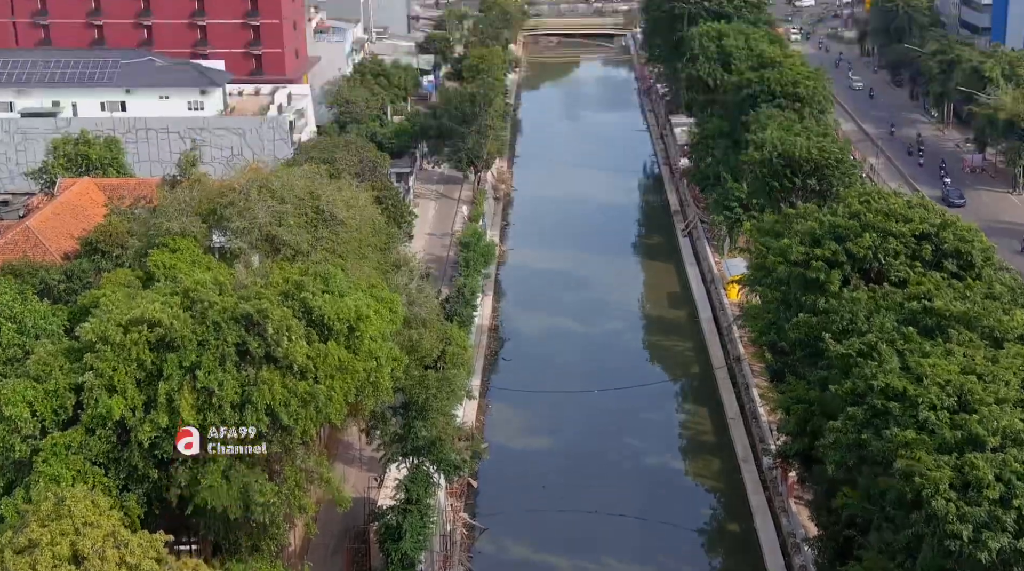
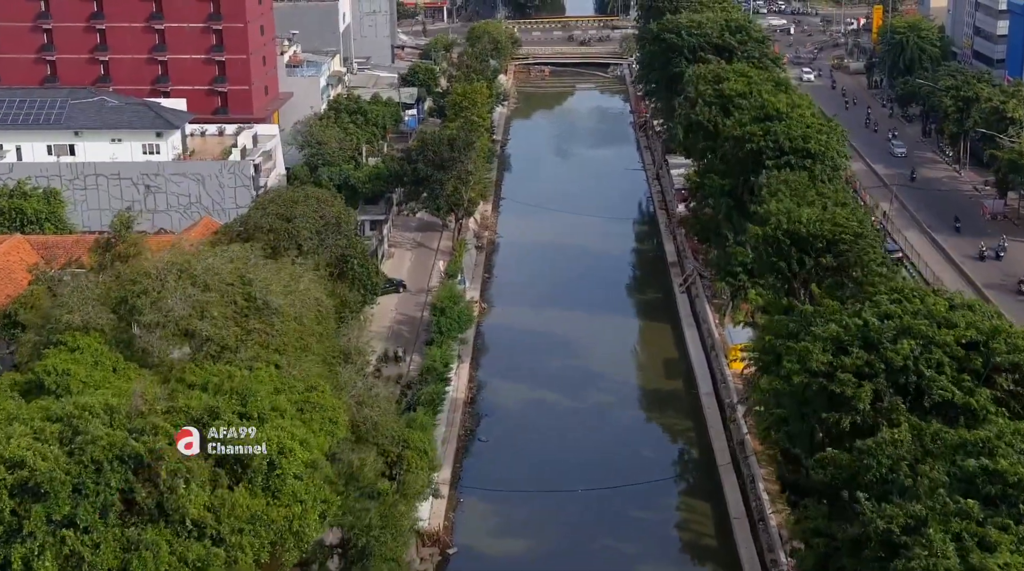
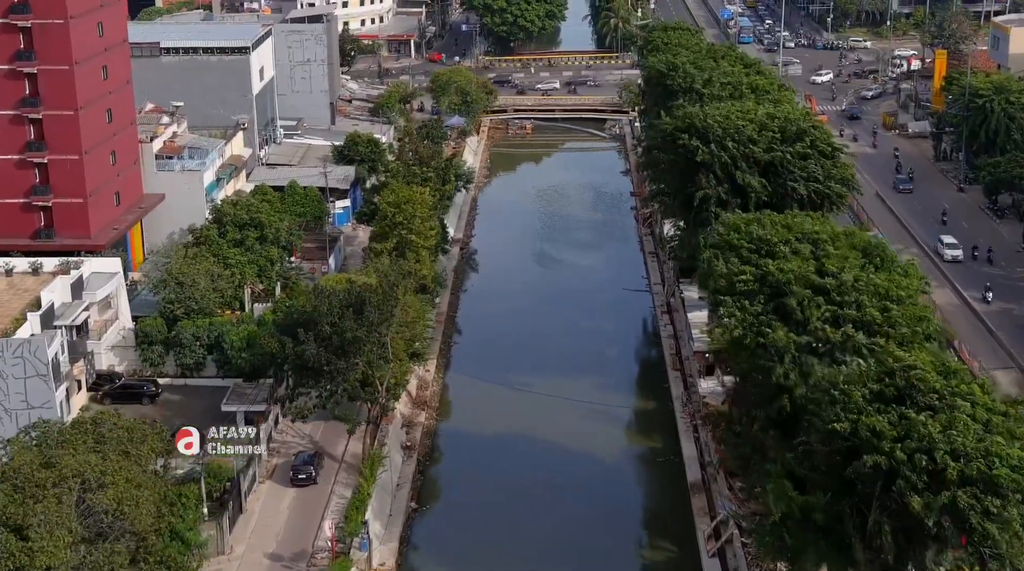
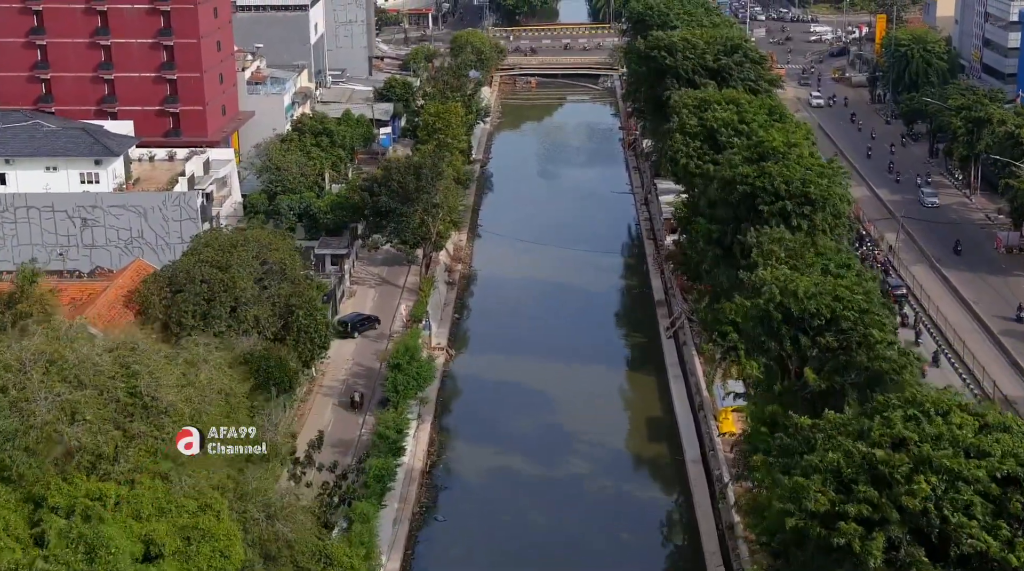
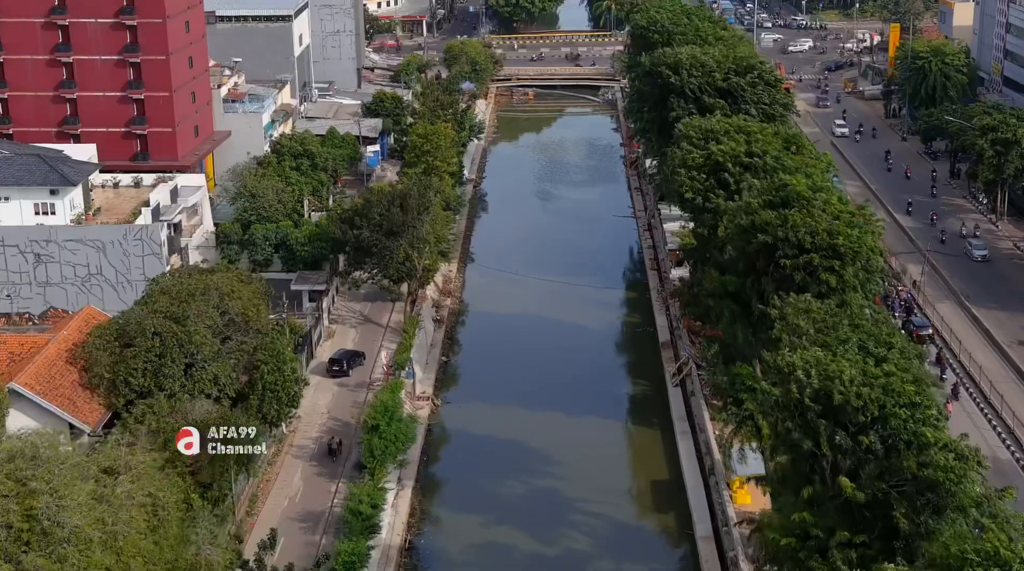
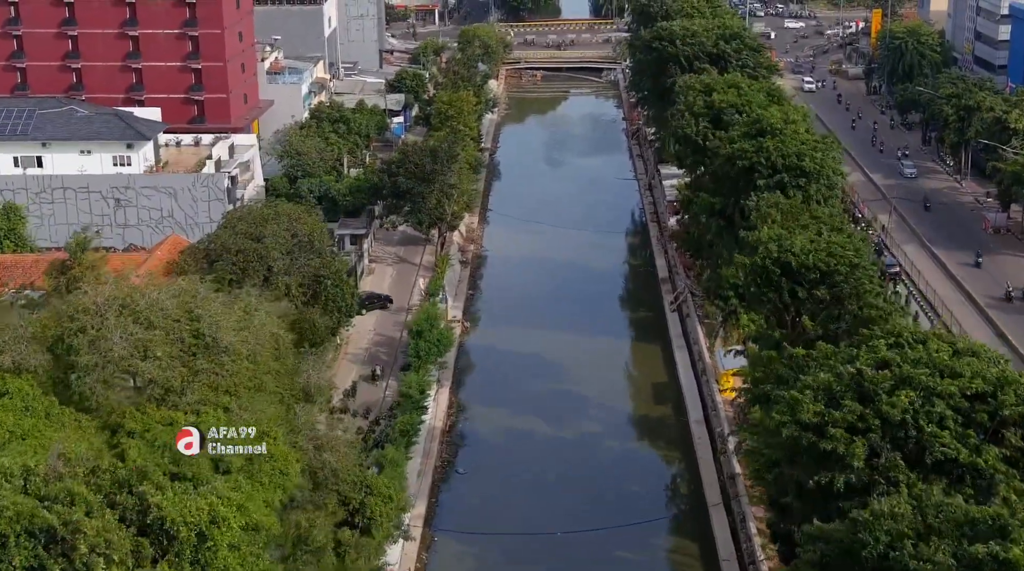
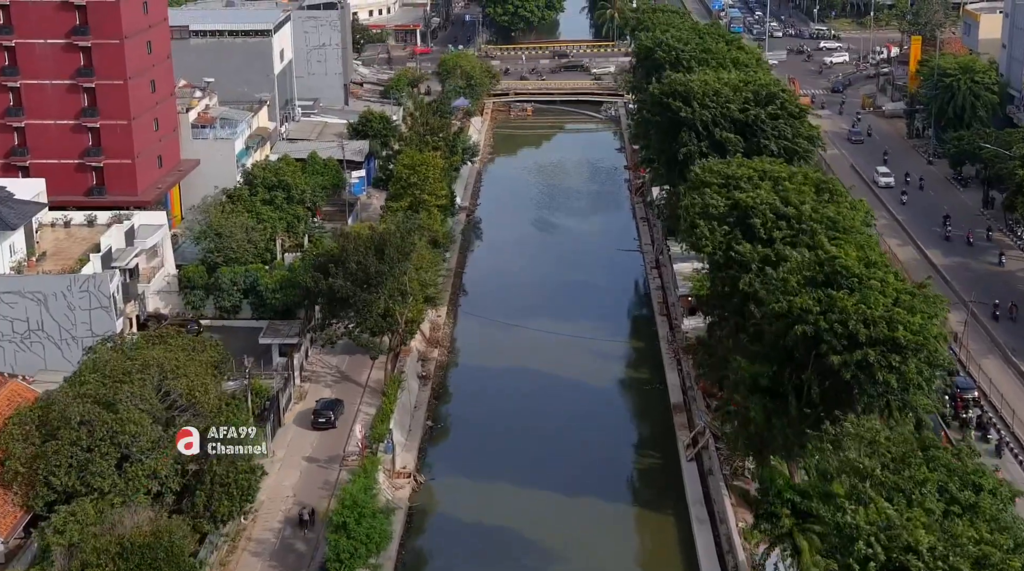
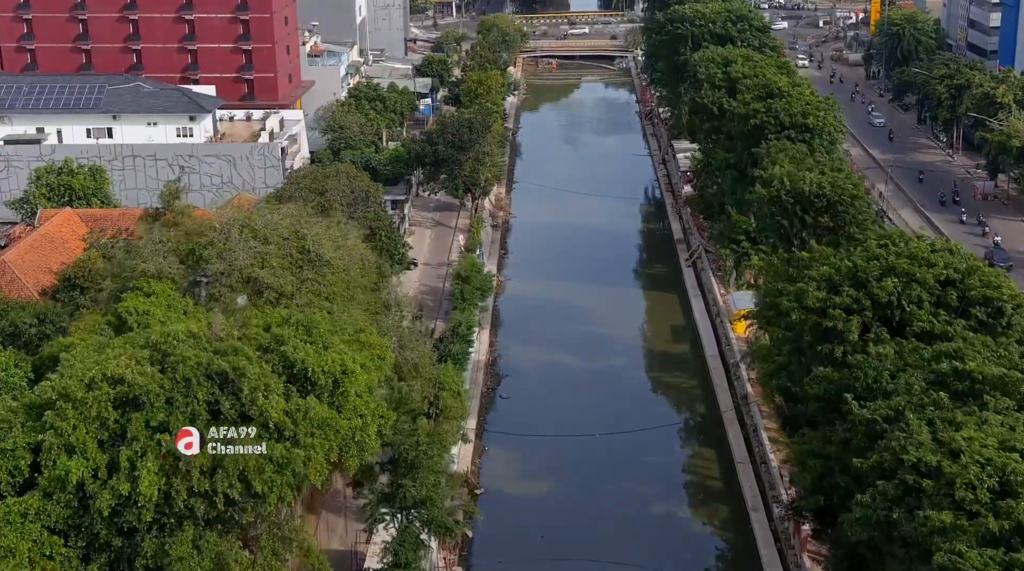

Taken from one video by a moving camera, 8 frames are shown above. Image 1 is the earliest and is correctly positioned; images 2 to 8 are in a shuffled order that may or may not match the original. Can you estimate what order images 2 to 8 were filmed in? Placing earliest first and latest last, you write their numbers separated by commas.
8, 2, 6, 4, 5, 7, 3
